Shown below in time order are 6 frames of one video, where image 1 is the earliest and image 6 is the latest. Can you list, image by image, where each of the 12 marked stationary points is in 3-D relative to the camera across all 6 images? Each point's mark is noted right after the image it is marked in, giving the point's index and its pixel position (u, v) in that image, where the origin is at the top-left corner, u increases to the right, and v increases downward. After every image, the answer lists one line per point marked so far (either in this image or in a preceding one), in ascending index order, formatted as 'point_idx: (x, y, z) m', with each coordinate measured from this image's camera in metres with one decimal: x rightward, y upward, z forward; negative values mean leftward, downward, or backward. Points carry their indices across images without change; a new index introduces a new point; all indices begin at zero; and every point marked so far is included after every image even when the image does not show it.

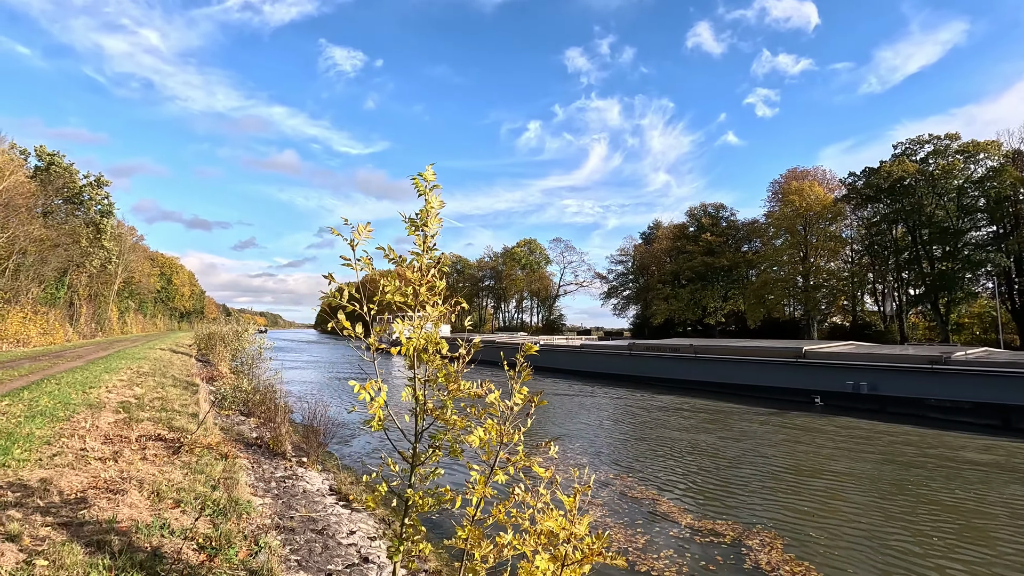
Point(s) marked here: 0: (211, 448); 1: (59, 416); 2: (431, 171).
0: (-3.9, -2.1, +6.2) m
1: (-6.3, -1.8, +6.6) m
2: (-0.4, +0.6, +2.7) m
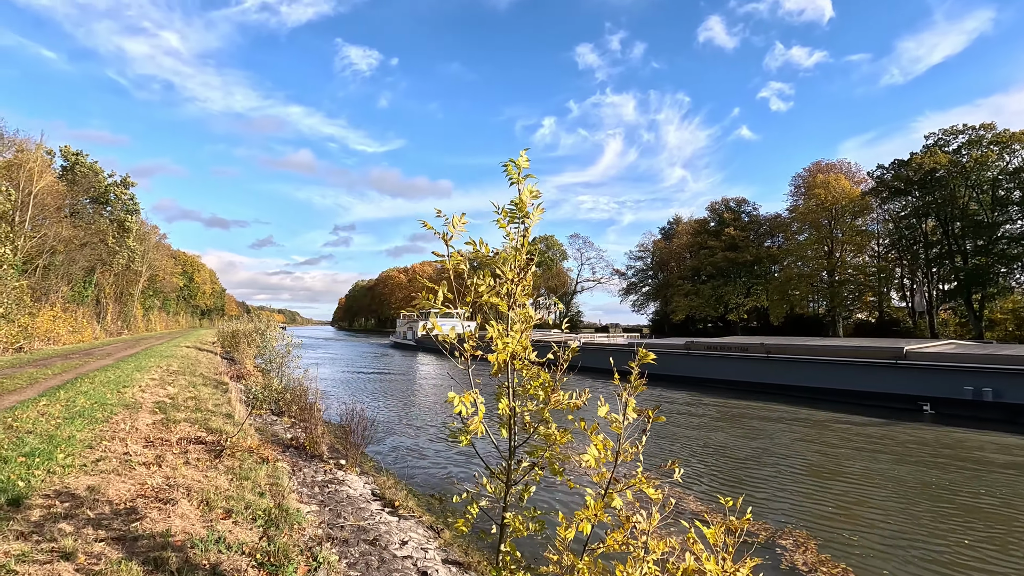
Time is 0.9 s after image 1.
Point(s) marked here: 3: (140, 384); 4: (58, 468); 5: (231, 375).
0: (-3.3, -2.1, +6.0) m
1: (-5.6, -1.8, +6.5) m
2: (+0.1, +0.7, +2.4) m
3: (-8.0, -2.1, +10.2) m
4: (-4.0, -1.6, +4.2) m
5: (-9.3, -2.9, +15.7) m
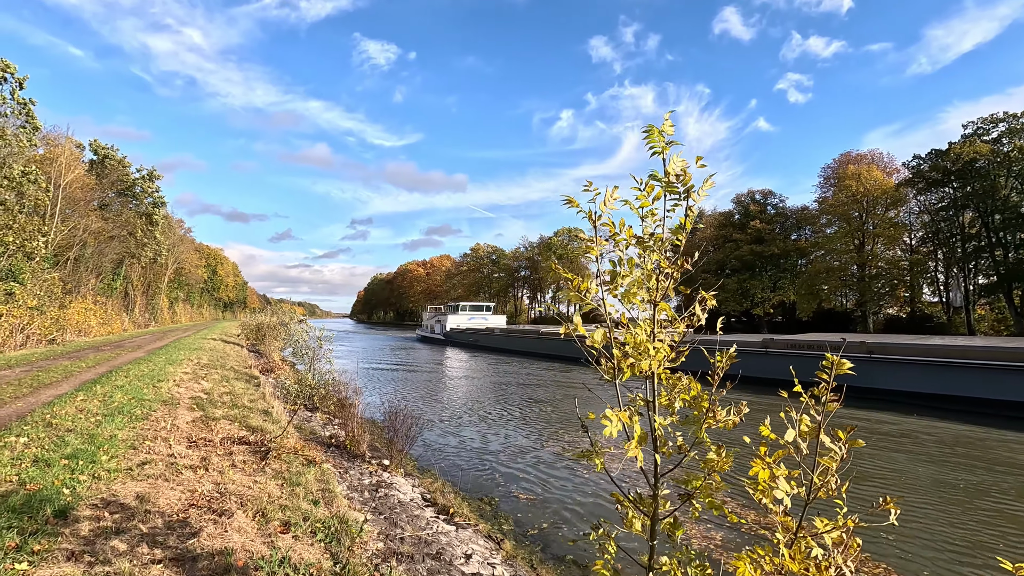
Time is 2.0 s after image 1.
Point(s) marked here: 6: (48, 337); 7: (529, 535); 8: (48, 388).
0: (-2.6, -2.0, +5.7) m
1: (-4.9, -1.7, +6.2) m
2: (+0.7, +0.7, +1.9) m
3: (-7.2, -1.9, +10.0) m
4: (-3.4, -1.5, +3.9) m
5: (-8.3, -2.6, +15.6) m
6: (-18.1, -1.9, +18.5) m
7: (+0.2, -3.0, +5.7) m
8: (-8.3, -1.8, +8.5) m
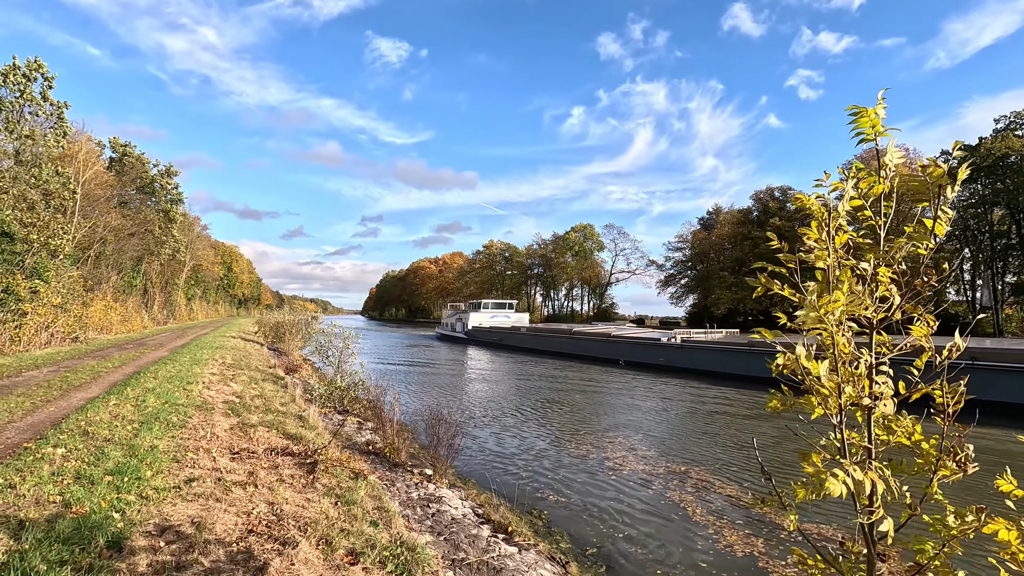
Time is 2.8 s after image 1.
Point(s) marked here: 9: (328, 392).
0: (-1.9, -2.0, +5.4) m
1: (-4.3, -1.7, +6.0) m
2: (+1.2, +0.6, +1.6) m
3: (-6.4, -1.9, +9.8) m
4: (-2.8, -1.6, +3.6) m
5: (-7.4, -2.6, +15.4) m
6: (-17.2, -1.9, +18.5) m
7: (+0.9, -3.0, +5.3) m
8: (-7.6, -1.8, +8.3) m
9: (-4.1, -2.3, +10.6) m
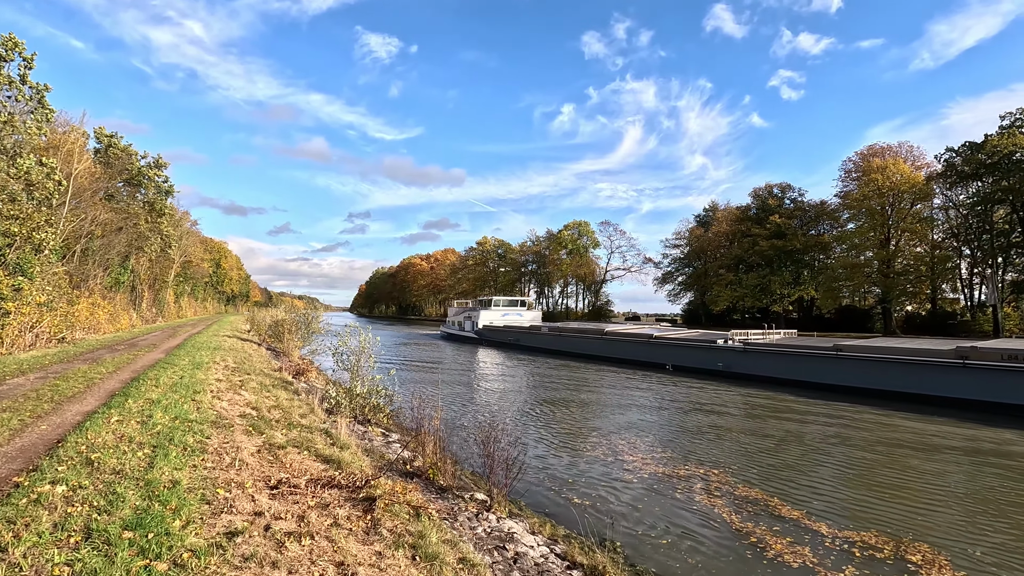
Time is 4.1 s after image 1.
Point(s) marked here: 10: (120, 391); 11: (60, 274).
0: (-1.1, -2.0, +4.6) m
1: (-3.4, -1.7, +5.1) m
2: (+2.1, +0.6, +0.8) m
3: (-5.7, -1.9, +8.9) m
4: (-1.9, -1.6, +2.8) m
5: (-6.8, -2.5, +14.5) m
6: (-16.6, -1.8, +17.3) m
7: (+1.7, -3.0, +4.6) m
8: (-6.8, -1.8, +7.3) m
9: (-3.4, -2.3, +9.7) m
10: (-6.9, -1.8, +8.3) m
11: (-16.8, +0.5, +17.6) m
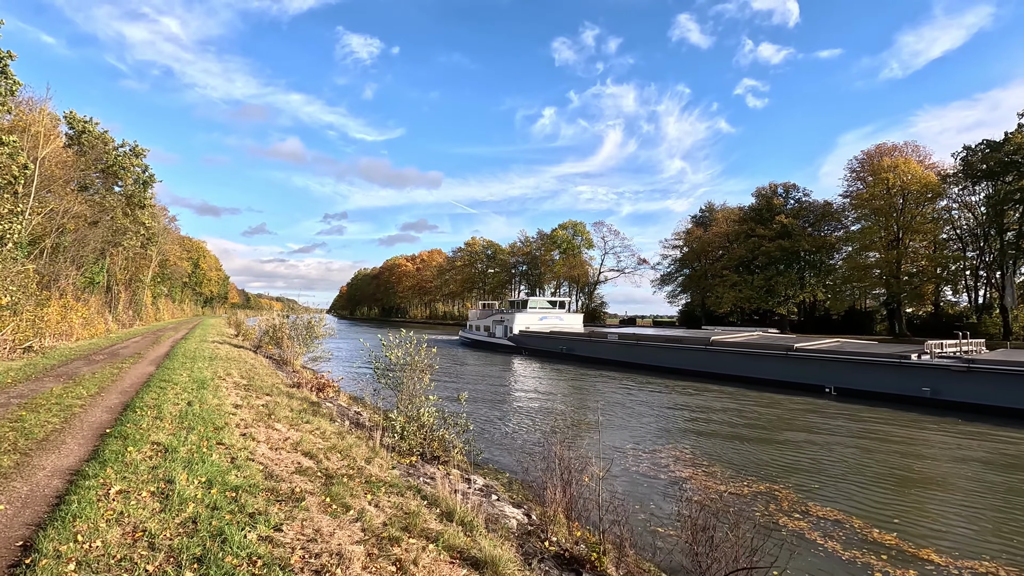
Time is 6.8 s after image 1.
0: (+0.8, -2.0, +2.6) m
1: (-1.6, -1.7, +3.0) m
2: (+4.2, +0.6, -1.1) m
3: (-3.9, -1.9, +6.7) m
4: (+0.1, -1.6, +0.7) m
5: (-5.3, -2.5, +12.2) m
6: (-15.2, -1.8, +14.7) m
7: (+3.6, -3.0, +2.6) m
8: (-5.0, -1.7, +5.1) m
9: (-1.7, -2.3, +7.5) m
10: (-5.1, -1.8, +6.0) m
11: (-15.3, +0.5, +15.0) m
